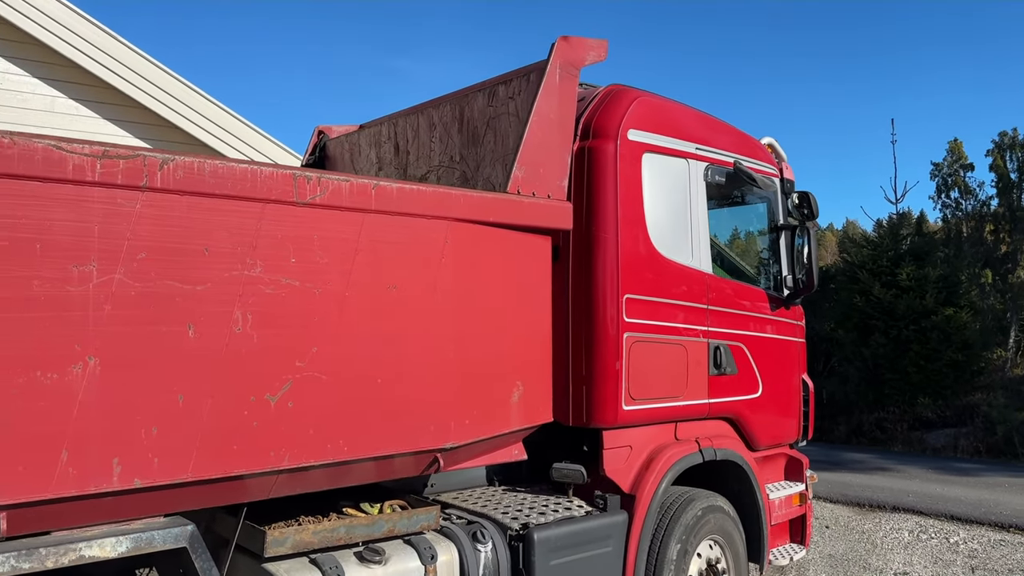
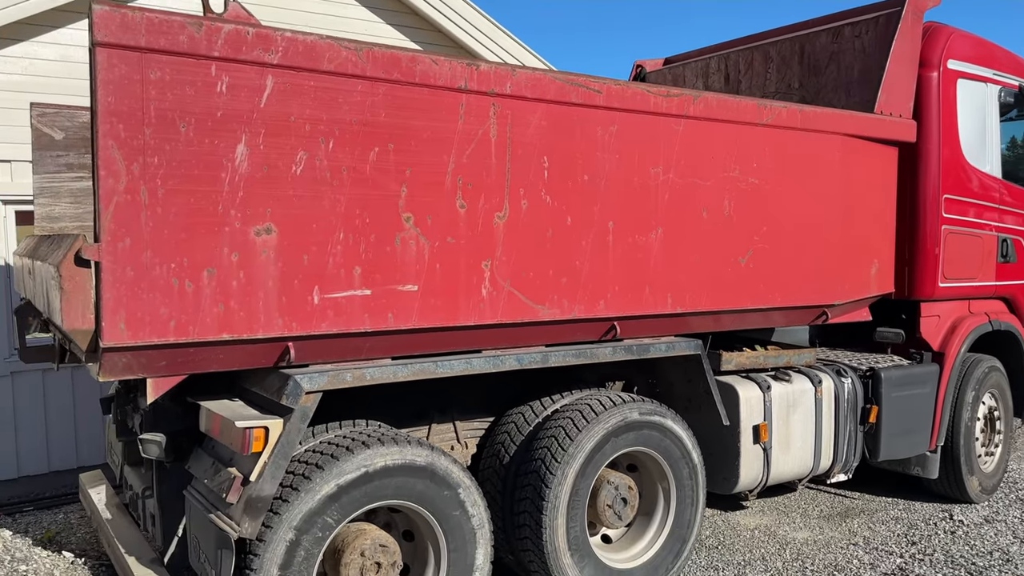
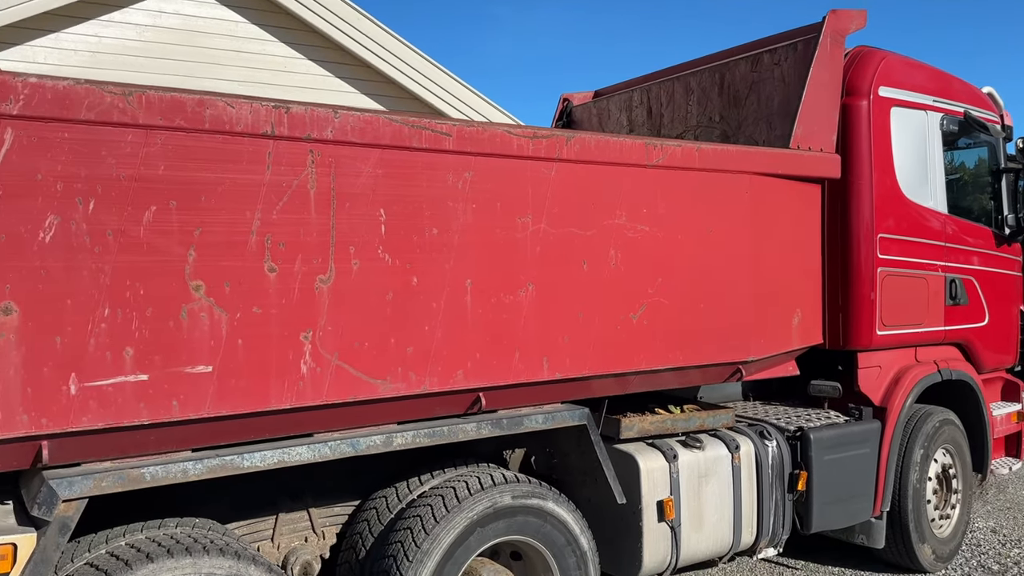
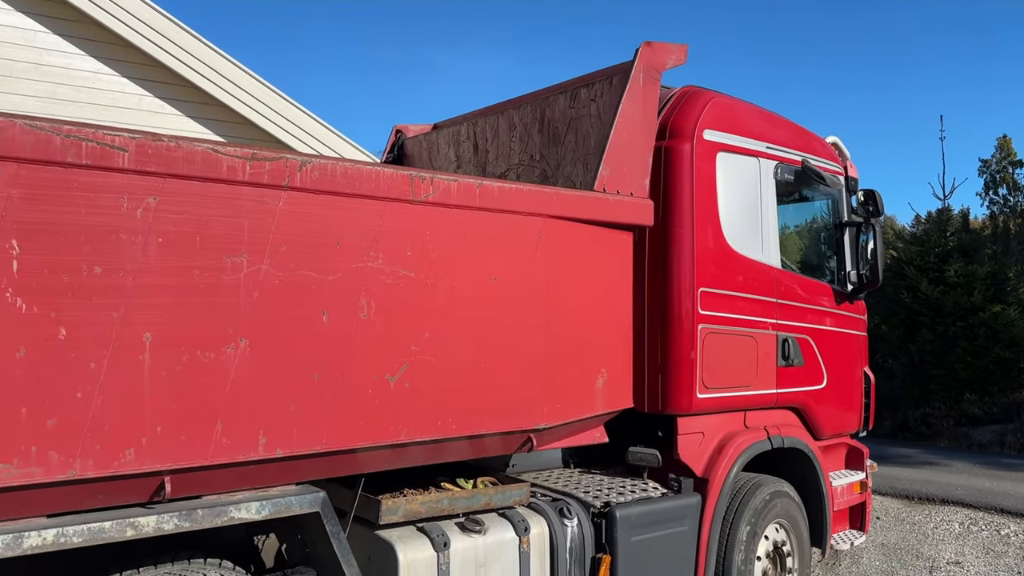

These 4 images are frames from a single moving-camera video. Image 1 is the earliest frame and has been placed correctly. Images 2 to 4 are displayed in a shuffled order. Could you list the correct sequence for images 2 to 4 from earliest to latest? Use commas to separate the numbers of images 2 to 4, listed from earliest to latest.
4, 3, 2
